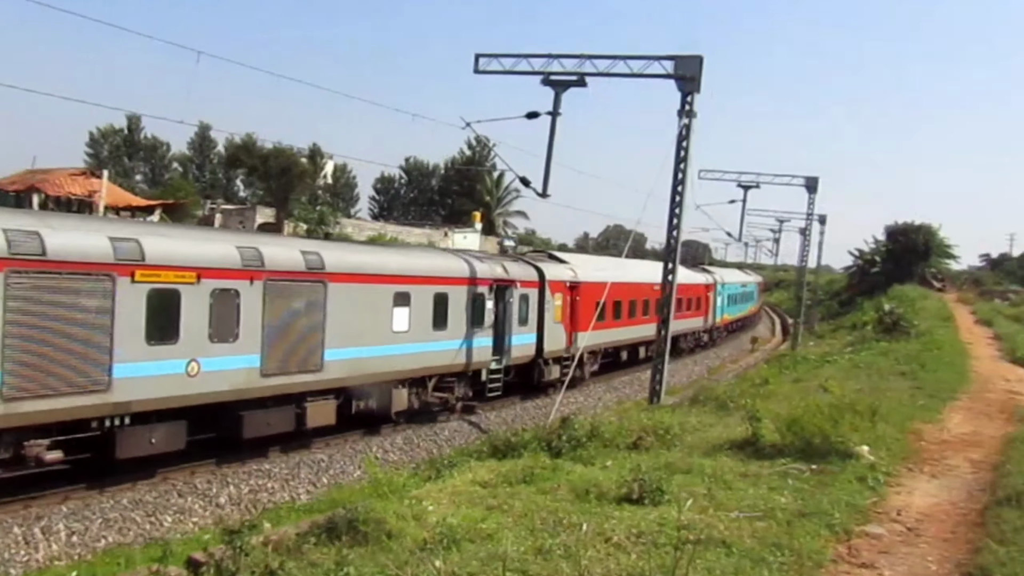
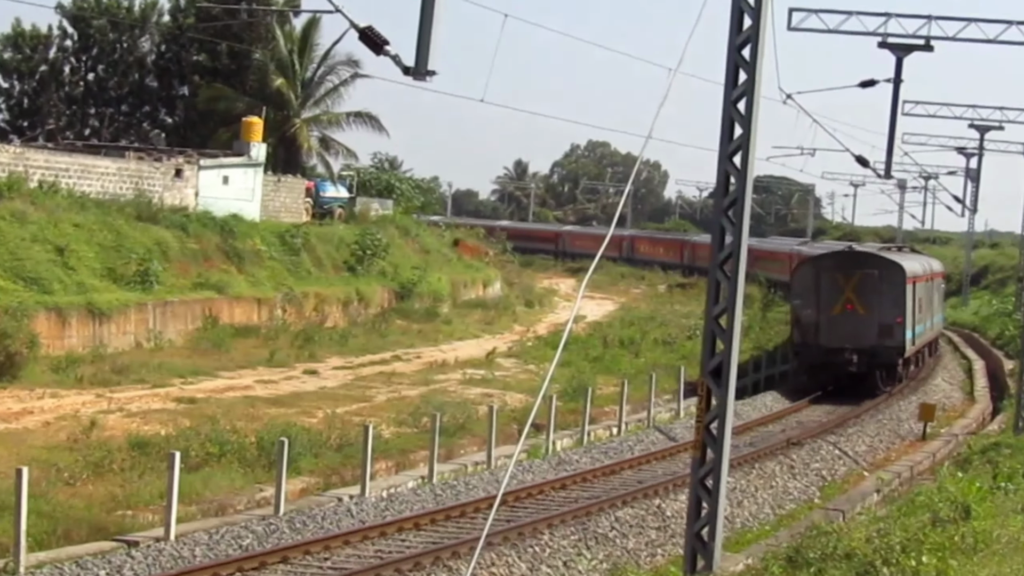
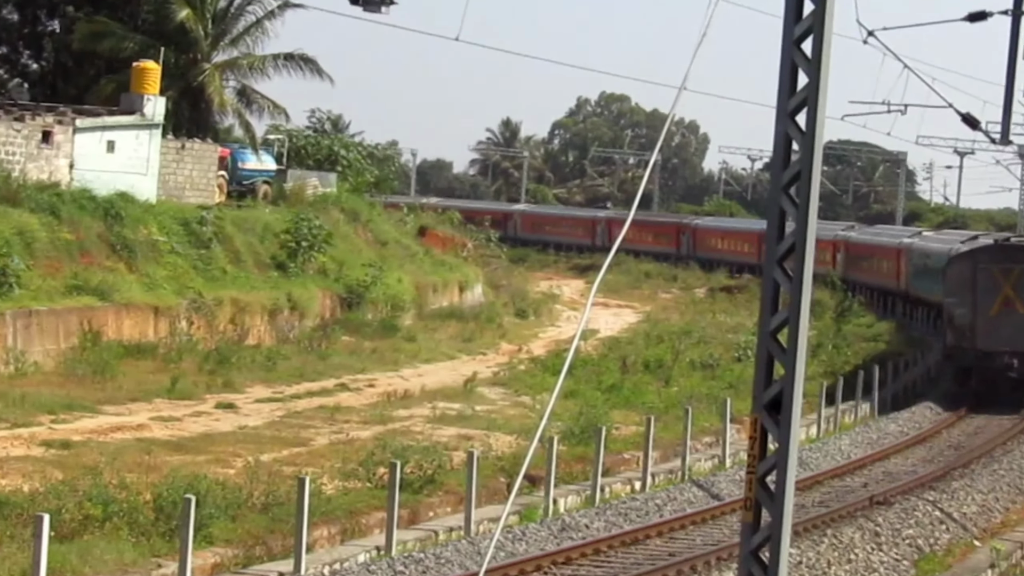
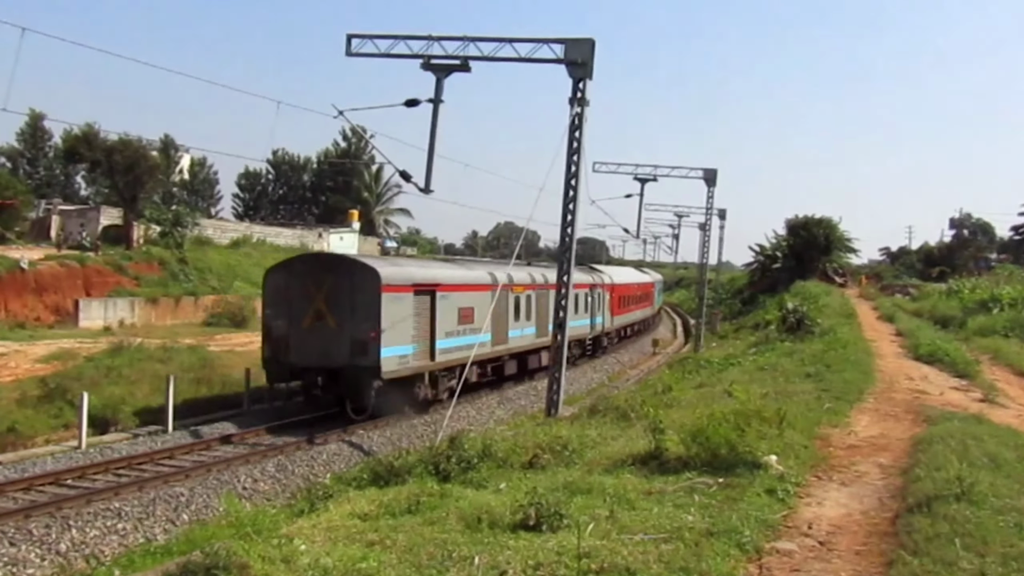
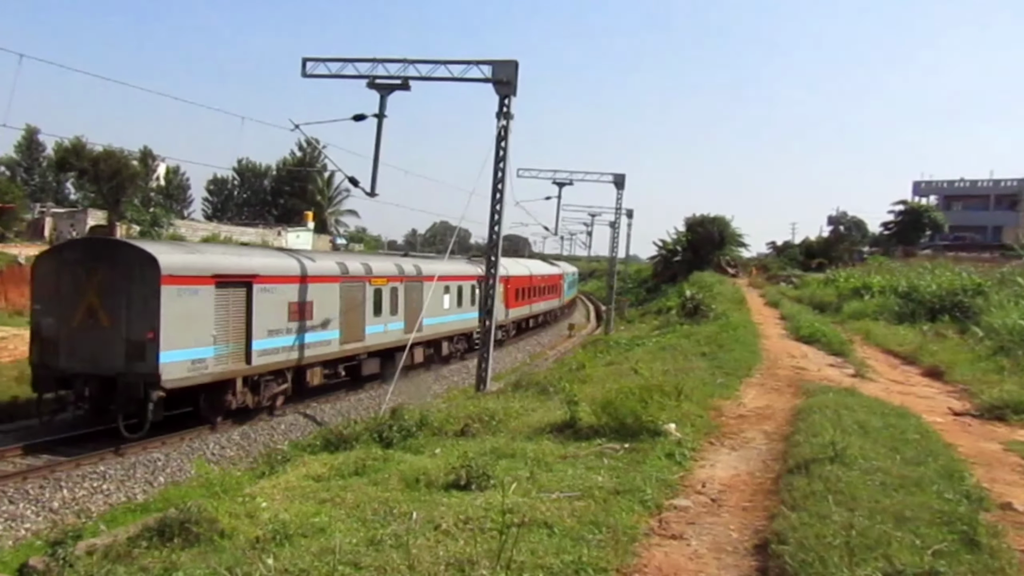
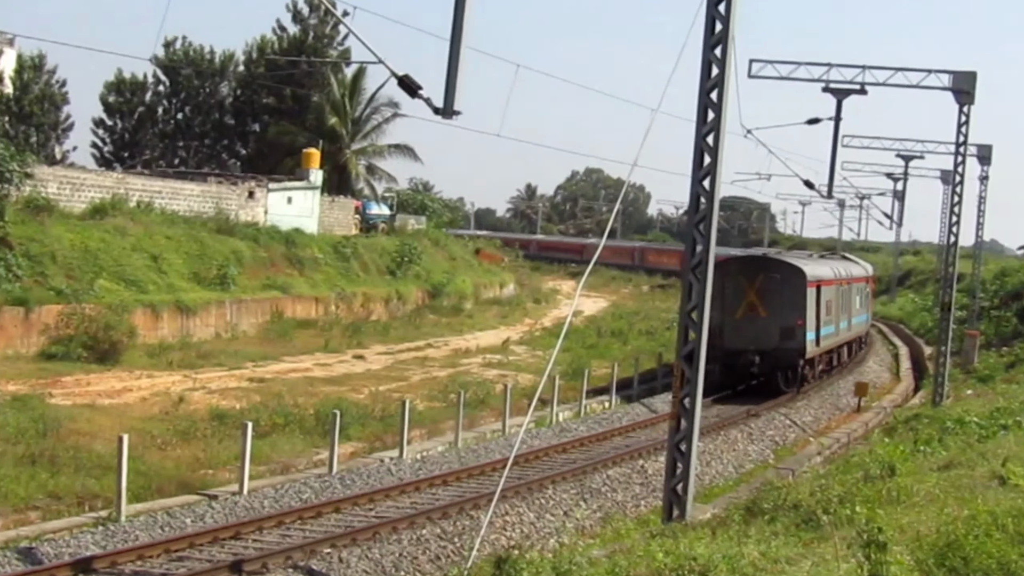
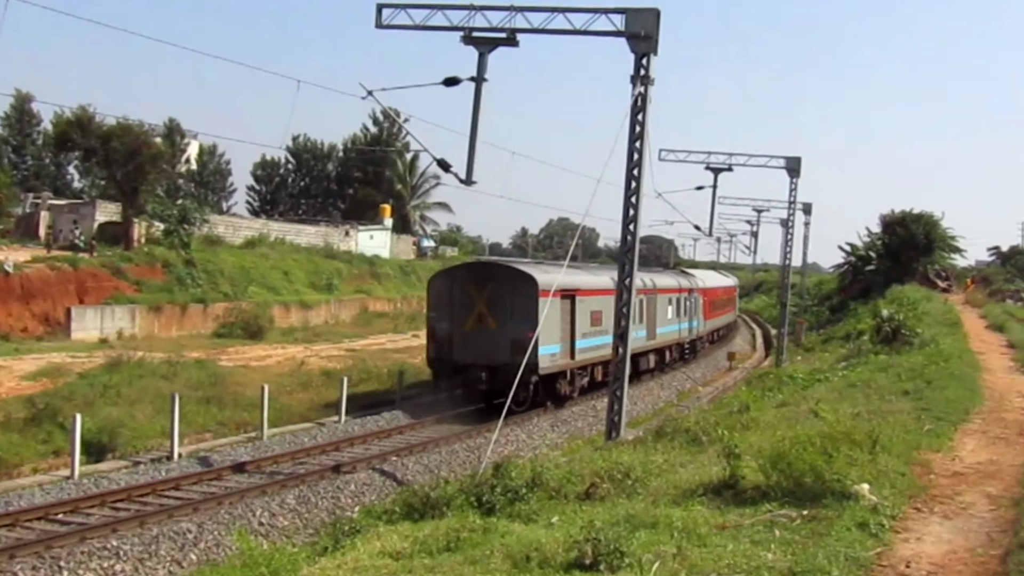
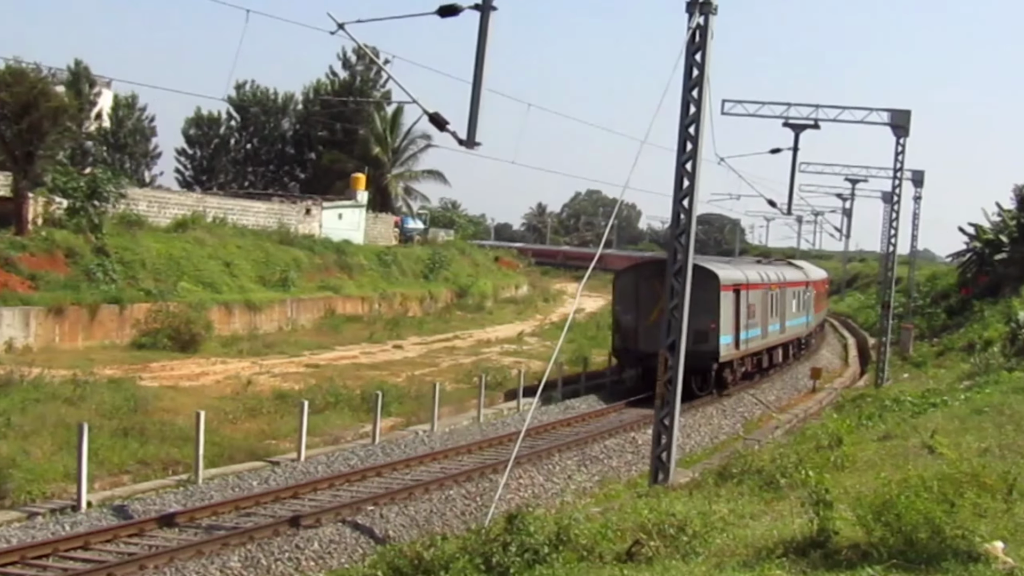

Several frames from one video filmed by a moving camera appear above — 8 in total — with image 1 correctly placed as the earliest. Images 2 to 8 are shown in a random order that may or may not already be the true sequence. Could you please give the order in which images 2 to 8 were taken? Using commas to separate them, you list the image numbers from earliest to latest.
5, 4, 7, 8, 6, 2, 3
